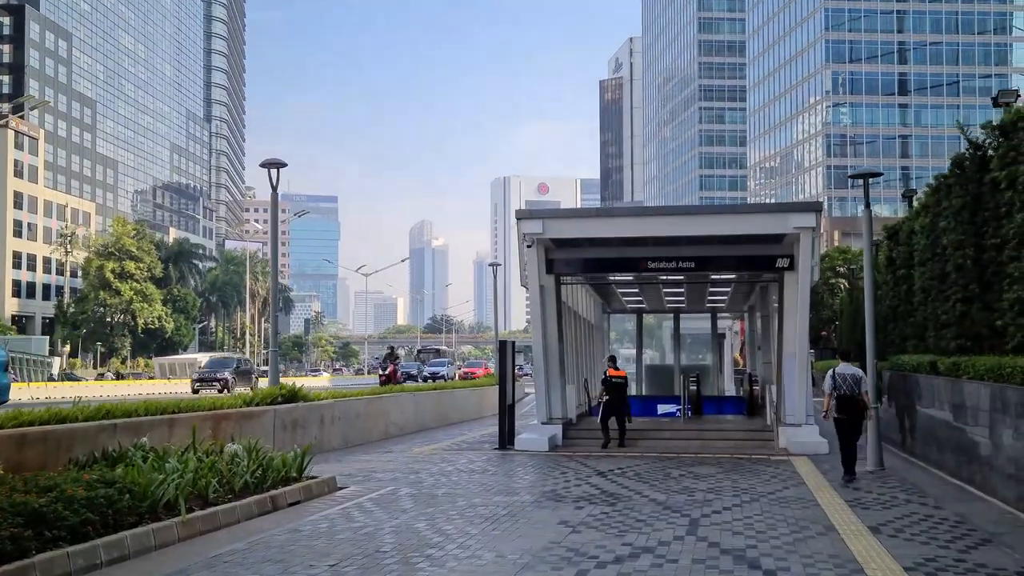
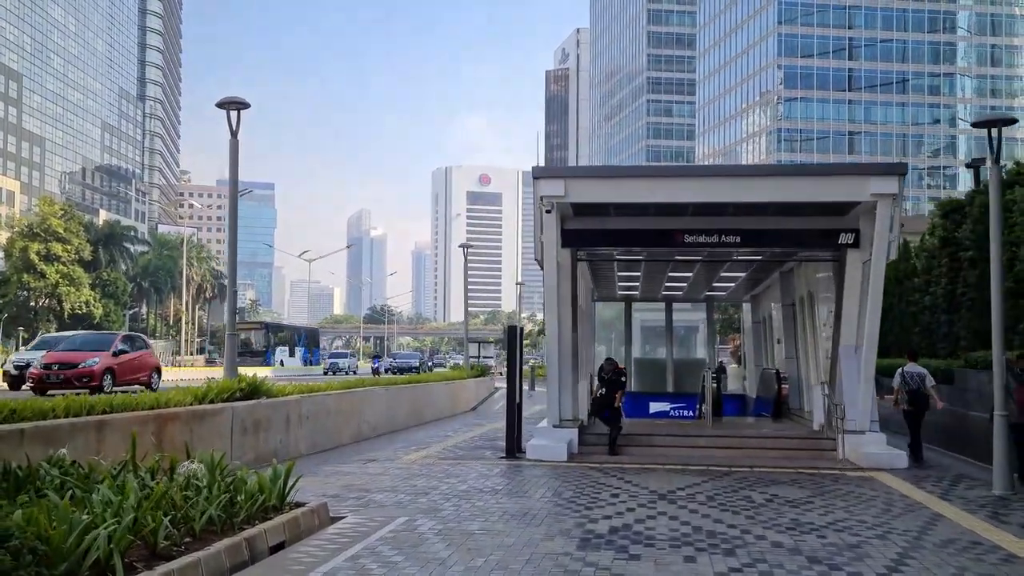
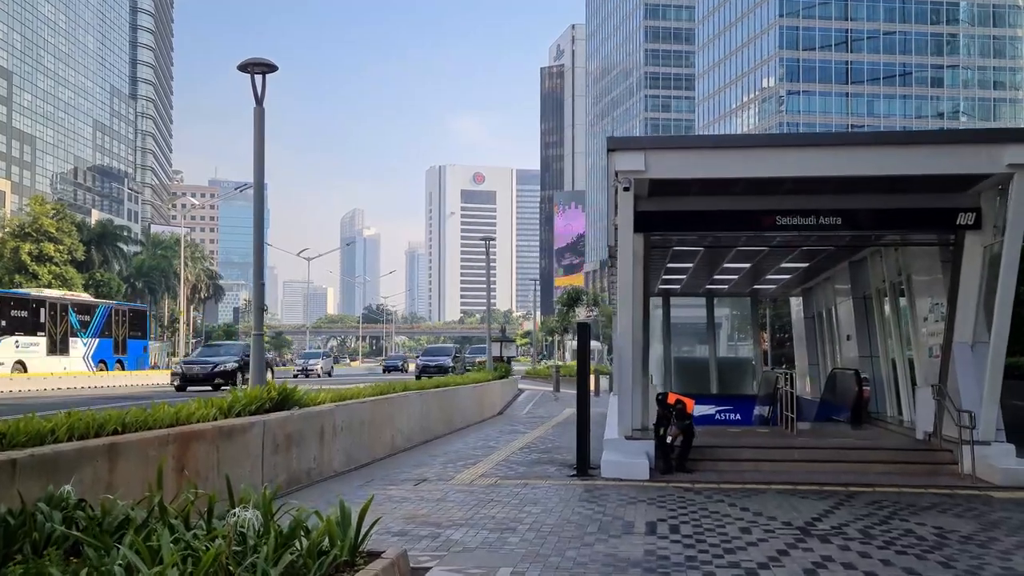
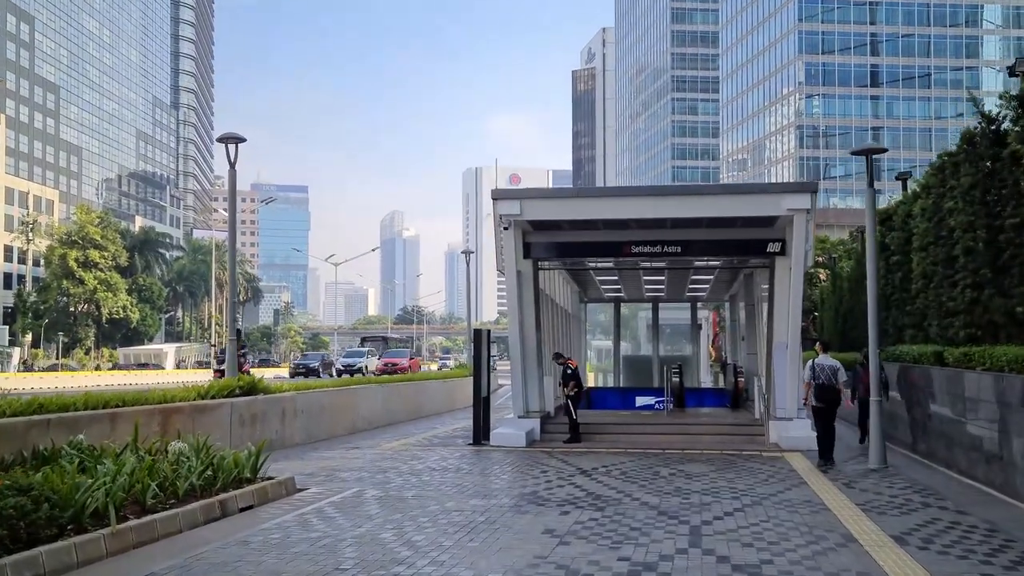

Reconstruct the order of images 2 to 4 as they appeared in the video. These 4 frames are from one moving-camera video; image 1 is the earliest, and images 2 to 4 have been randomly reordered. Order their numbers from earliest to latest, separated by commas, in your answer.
4, 2, 3
